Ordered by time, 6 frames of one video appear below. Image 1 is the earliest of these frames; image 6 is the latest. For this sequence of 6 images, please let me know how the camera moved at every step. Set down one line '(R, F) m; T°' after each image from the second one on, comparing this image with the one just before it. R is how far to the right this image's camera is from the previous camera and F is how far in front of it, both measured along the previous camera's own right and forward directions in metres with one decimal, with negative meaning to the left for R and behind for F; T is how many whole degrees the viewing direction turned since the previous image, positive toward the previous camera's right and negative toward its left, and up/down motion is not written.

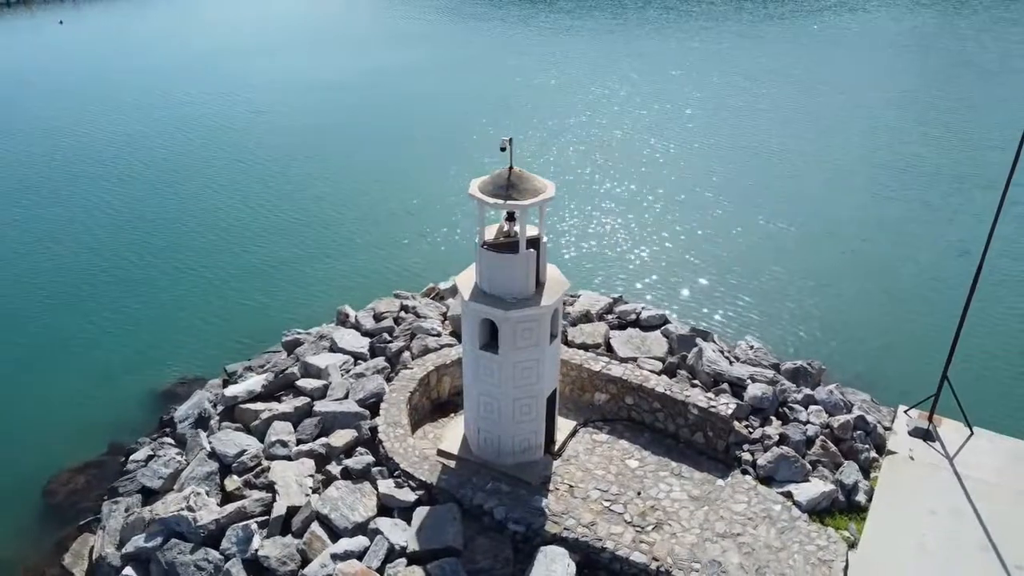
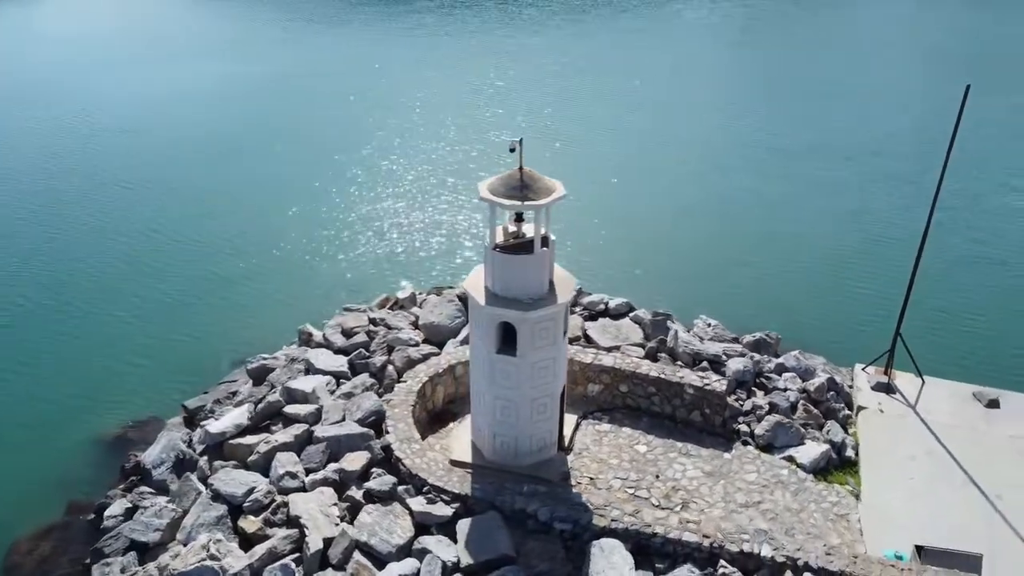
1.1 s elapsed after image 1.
(-2.2, +0.3) m; +10°
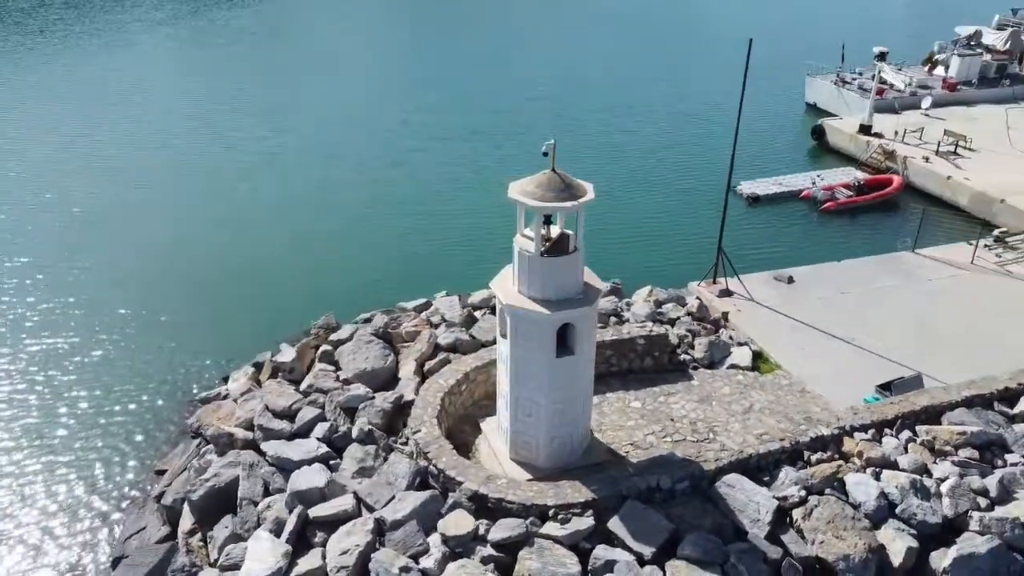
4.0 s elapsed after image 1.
(-6.5, +2.1) m; +32°
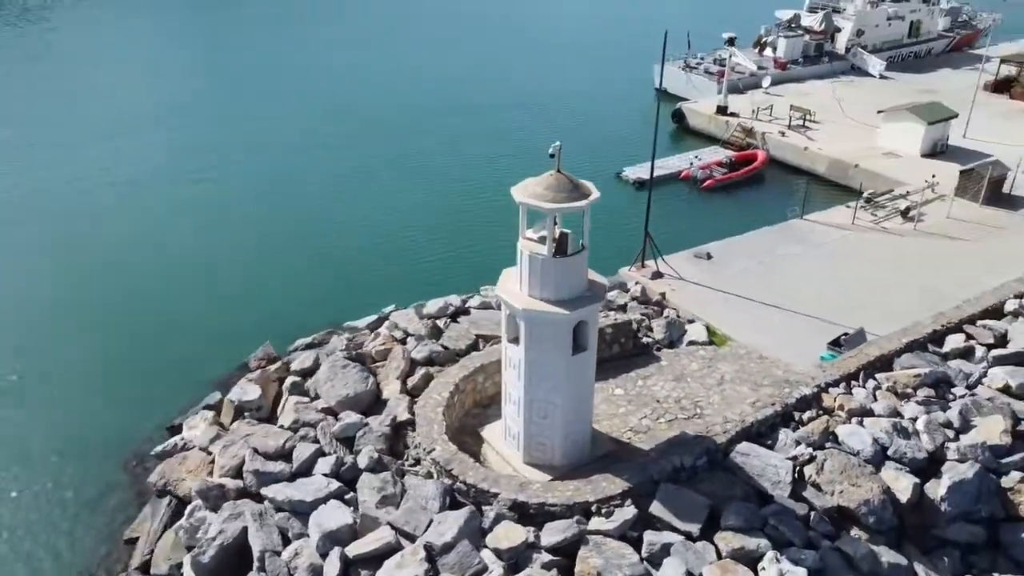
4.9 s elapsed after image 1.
(-2.6, +0.3) m; +12°
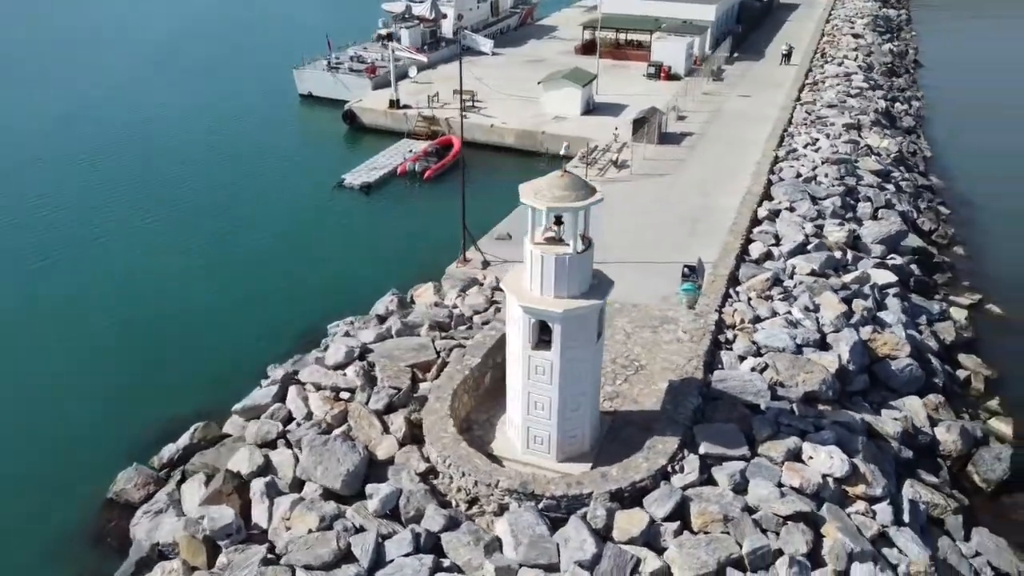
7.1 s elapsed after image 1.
(-6.0, +1.8) m; +30°
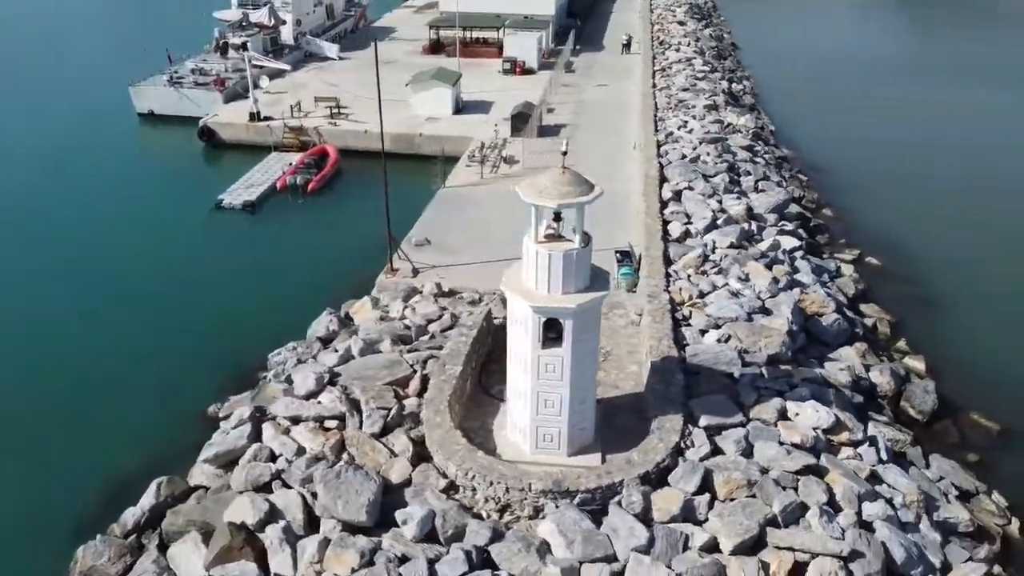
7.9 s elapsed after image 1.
(-2.6, +0.4) m; +12°
